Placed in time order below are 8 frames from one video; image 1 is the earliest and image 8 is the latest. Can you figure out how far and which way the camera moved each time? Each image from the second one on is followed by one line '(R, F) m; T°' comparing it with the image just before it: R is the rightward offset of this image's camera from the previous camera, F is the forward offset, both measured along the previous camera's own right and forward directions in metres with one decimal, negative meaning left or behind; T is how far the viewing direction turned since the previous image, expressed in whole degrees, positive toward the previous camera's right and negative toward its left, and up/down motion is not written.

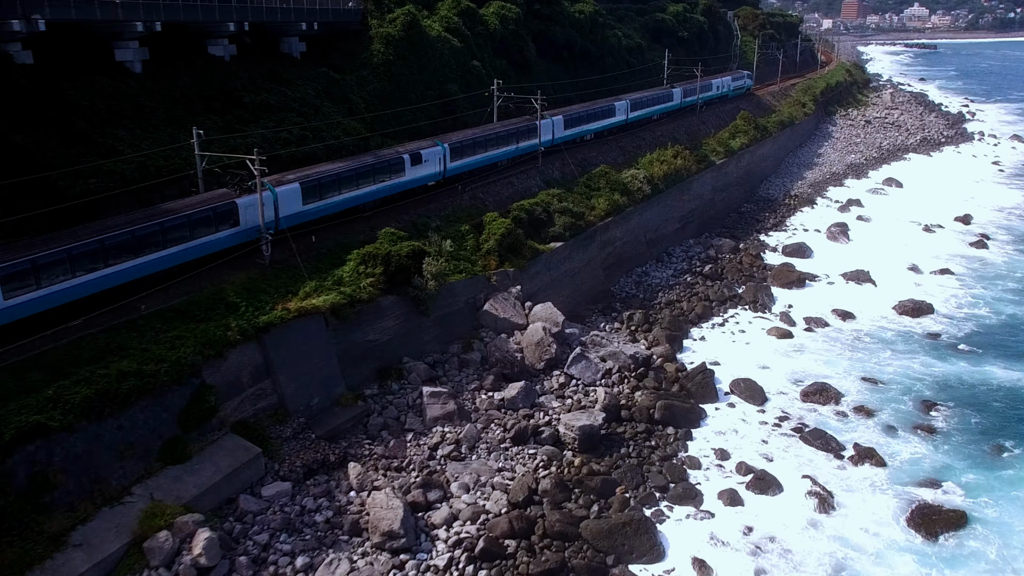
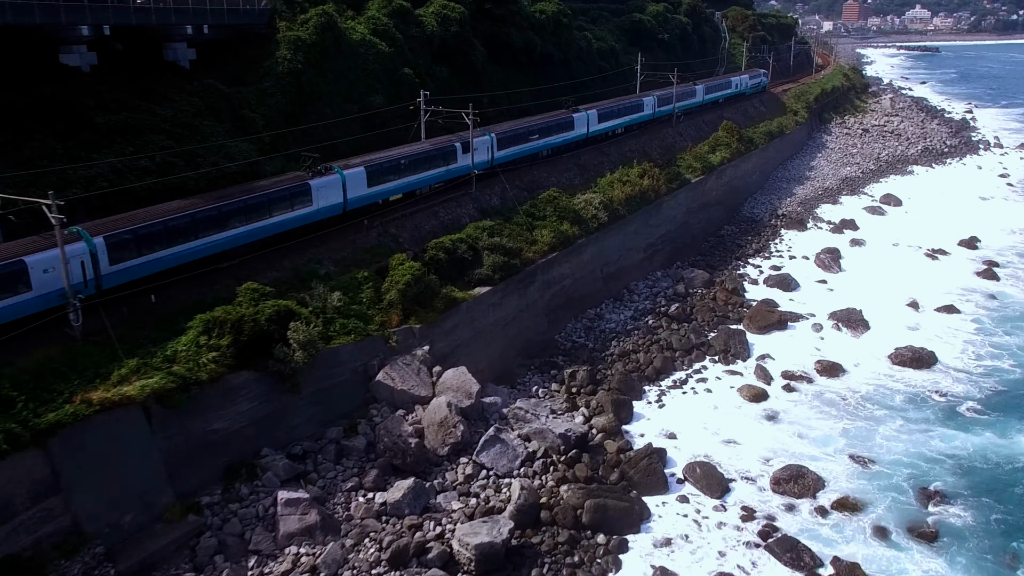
(+1.8, +3.7) m; 0°
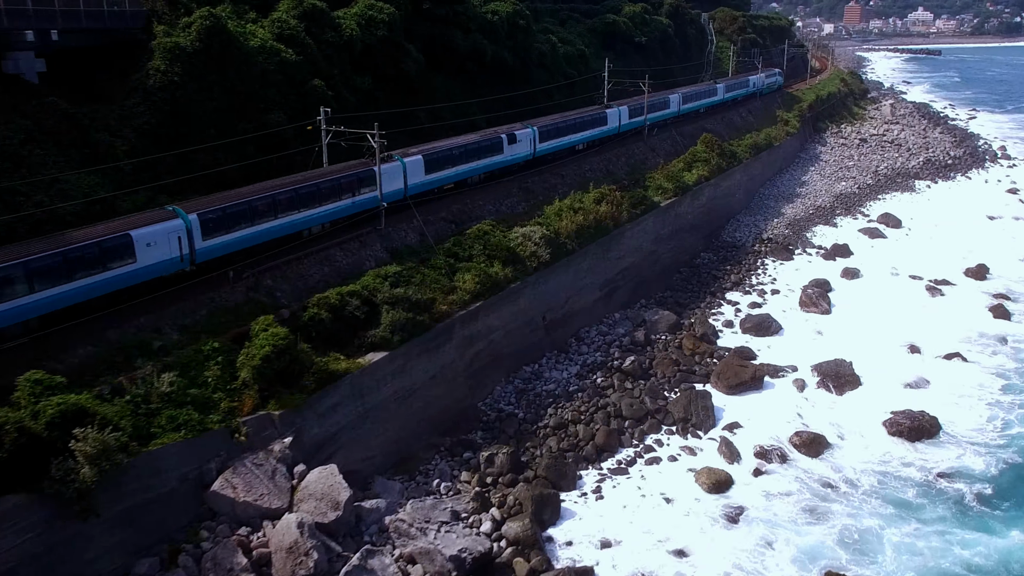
(+1.7, +3.6) m; 0°
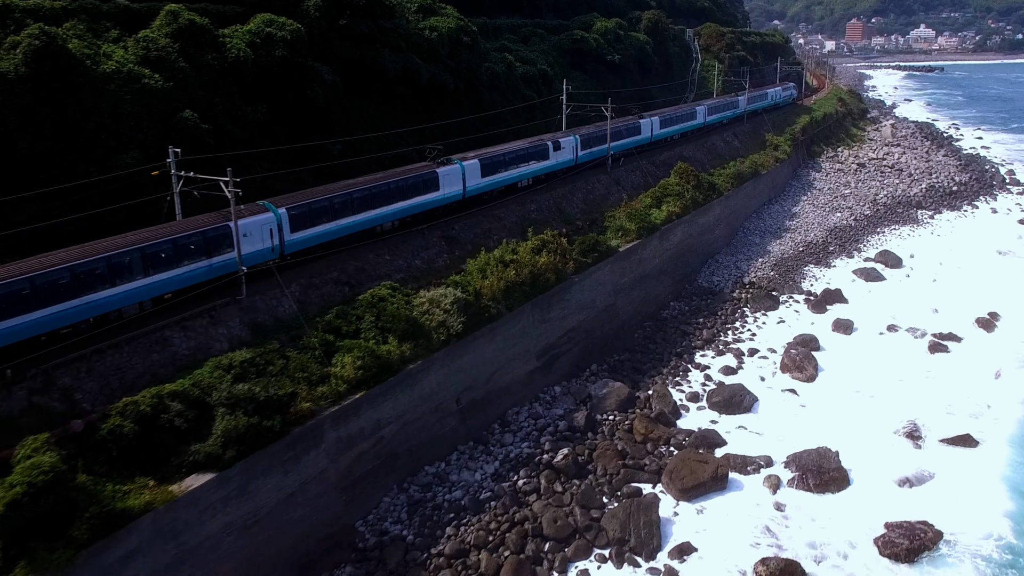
(+1.7, +3.7) m; 0°
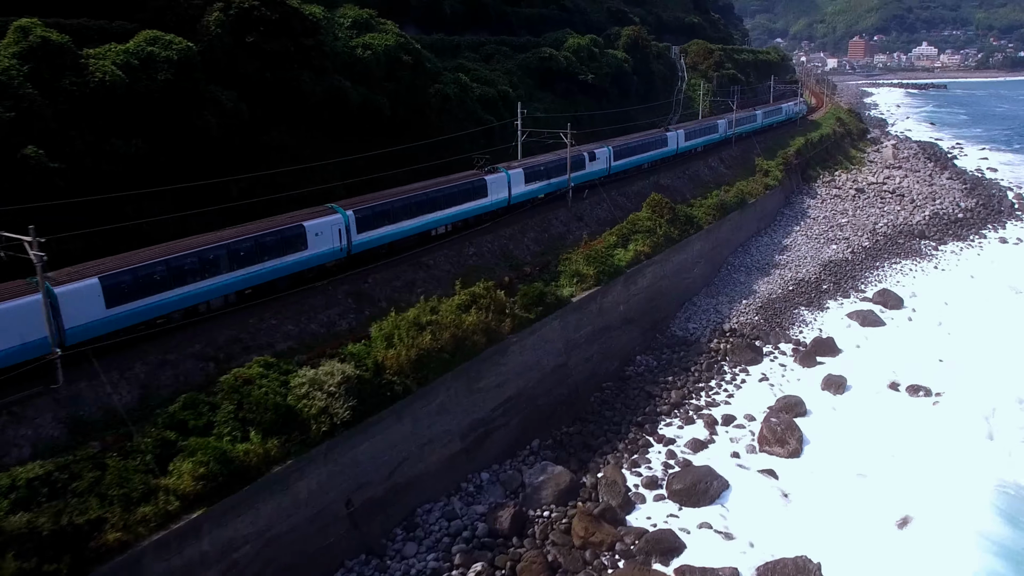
(+1.4, +3.1) m; 0°
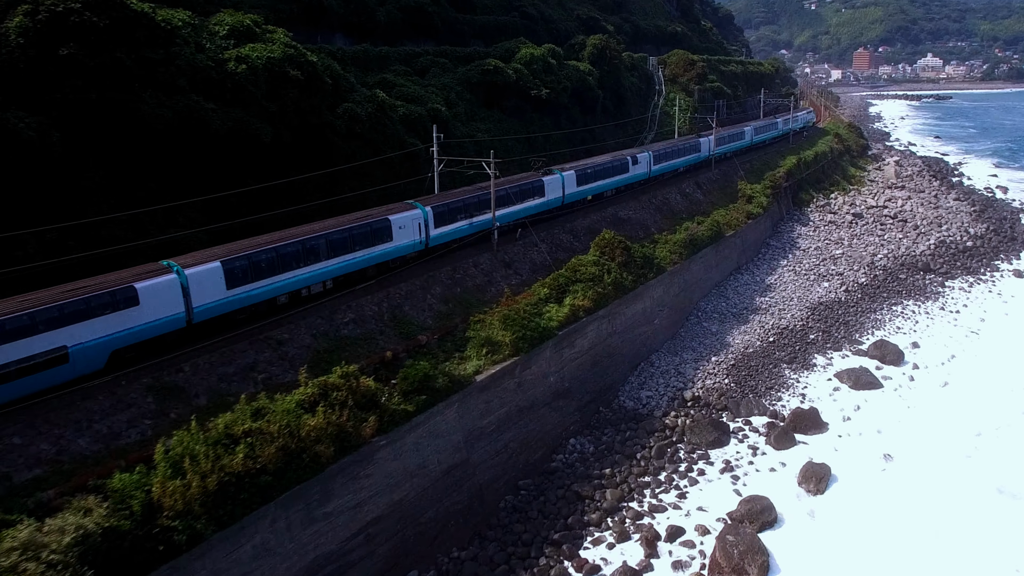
(+1.9, +4.1) m; 0°
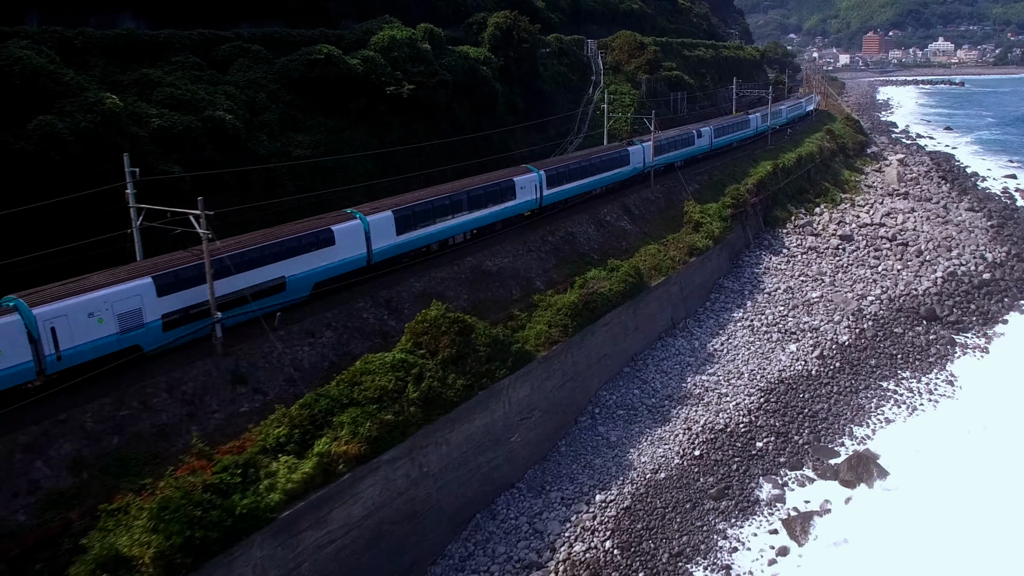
(+3.5, +7.4) m; -1°
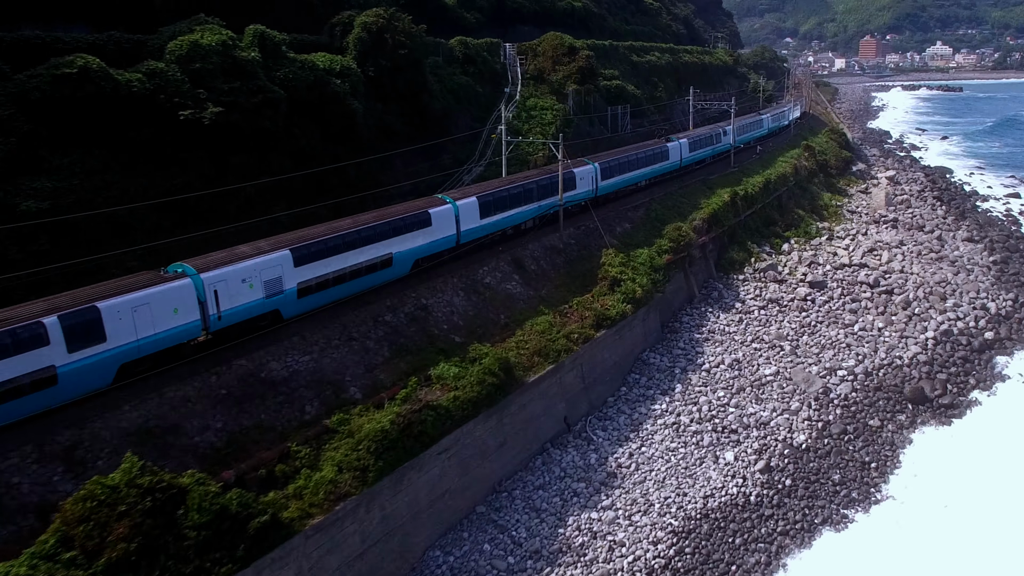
(+2.6, +5.1) m; 0°
